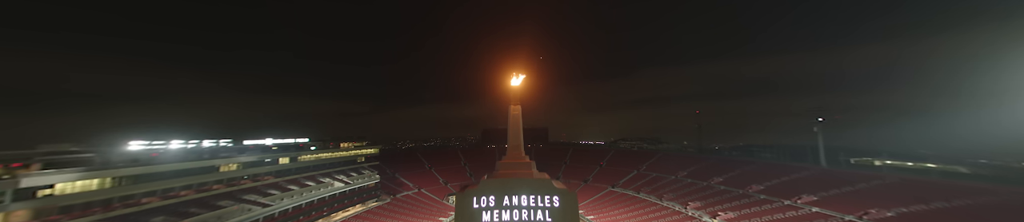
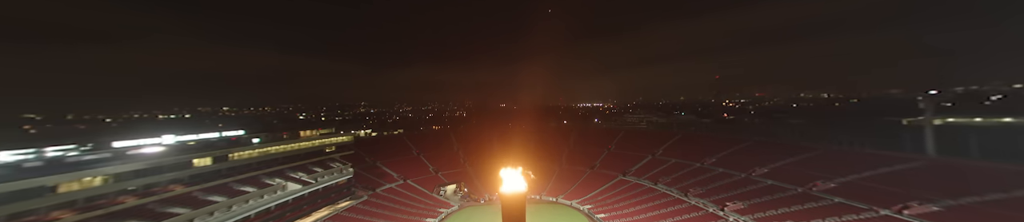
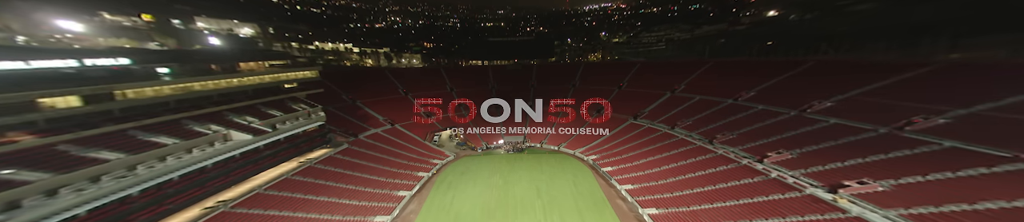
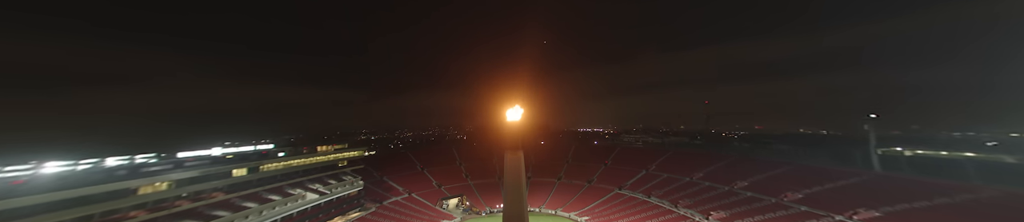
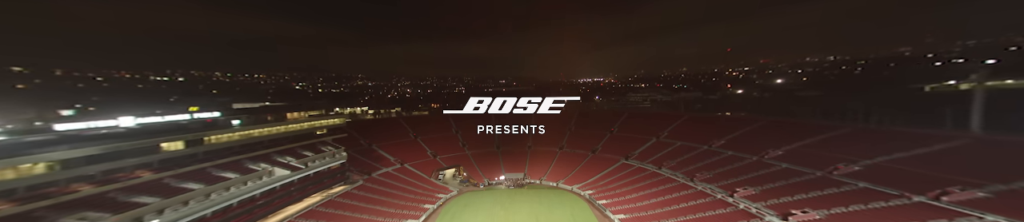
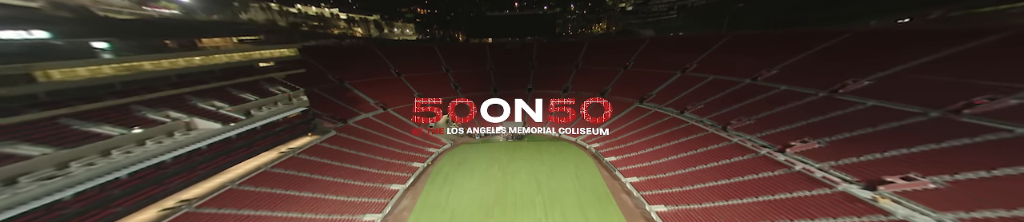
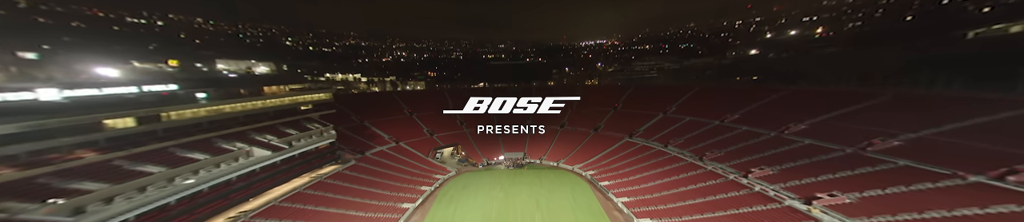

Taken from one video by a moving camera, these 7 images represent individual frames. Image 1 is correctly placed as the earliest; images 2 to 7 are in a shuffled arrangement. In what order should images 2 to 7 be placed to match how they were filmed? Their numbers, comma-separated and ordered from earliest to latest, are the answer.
4, 2, 5, 7, 3, 6
